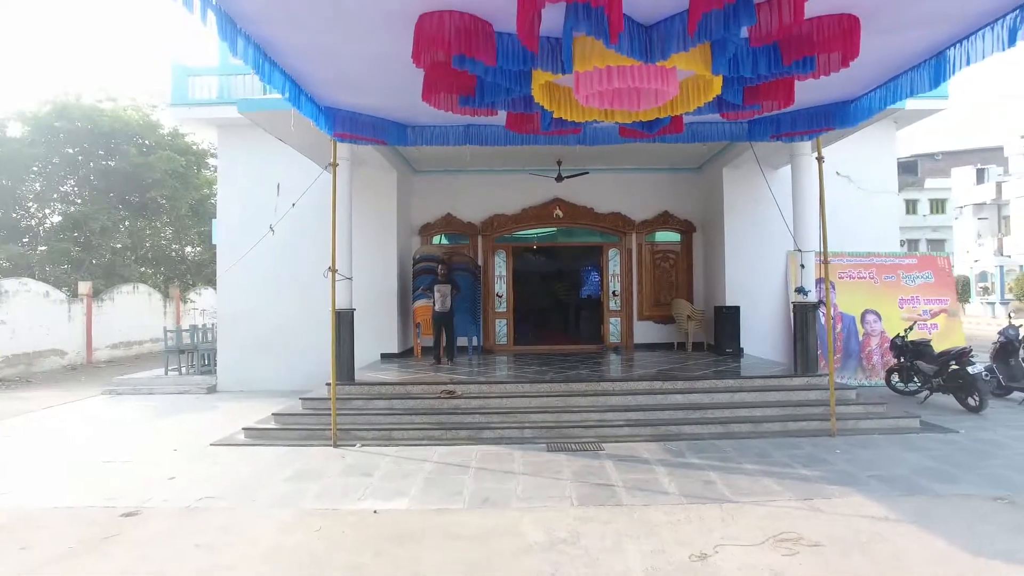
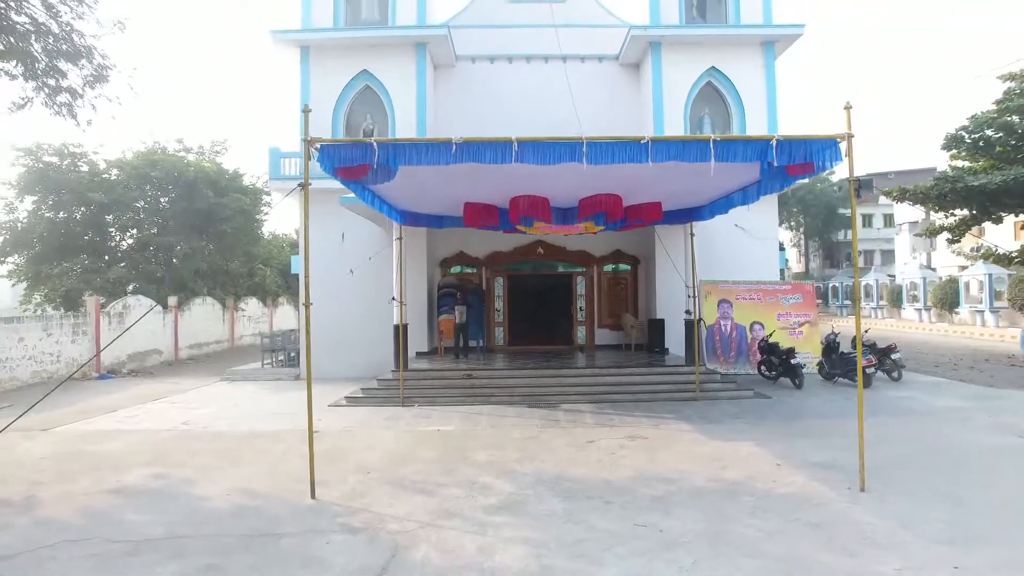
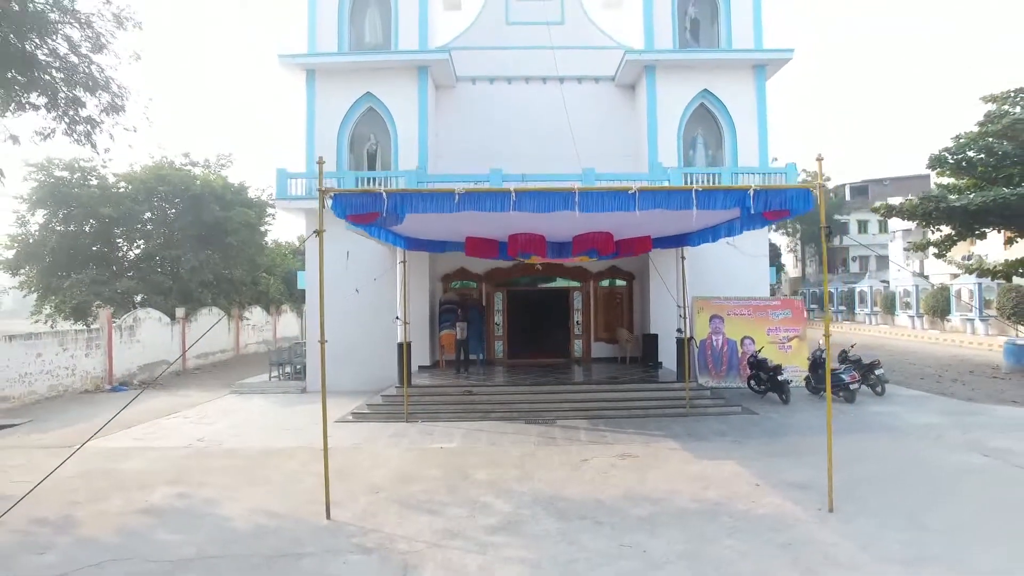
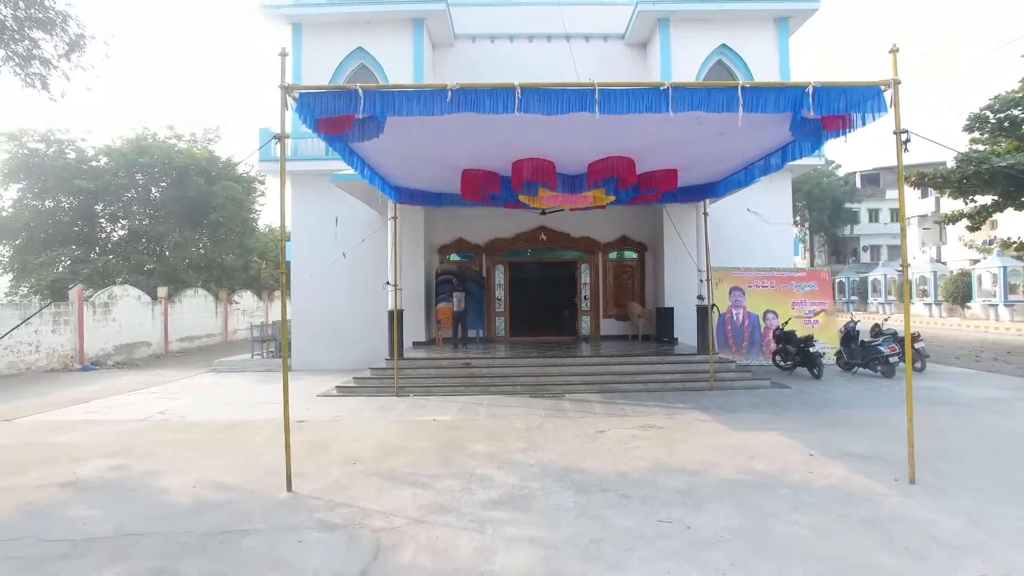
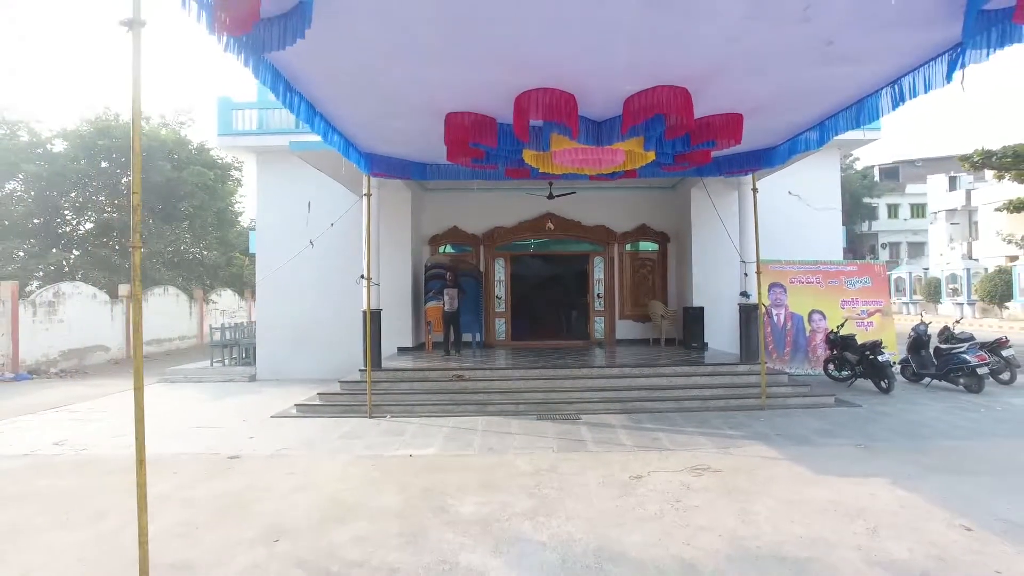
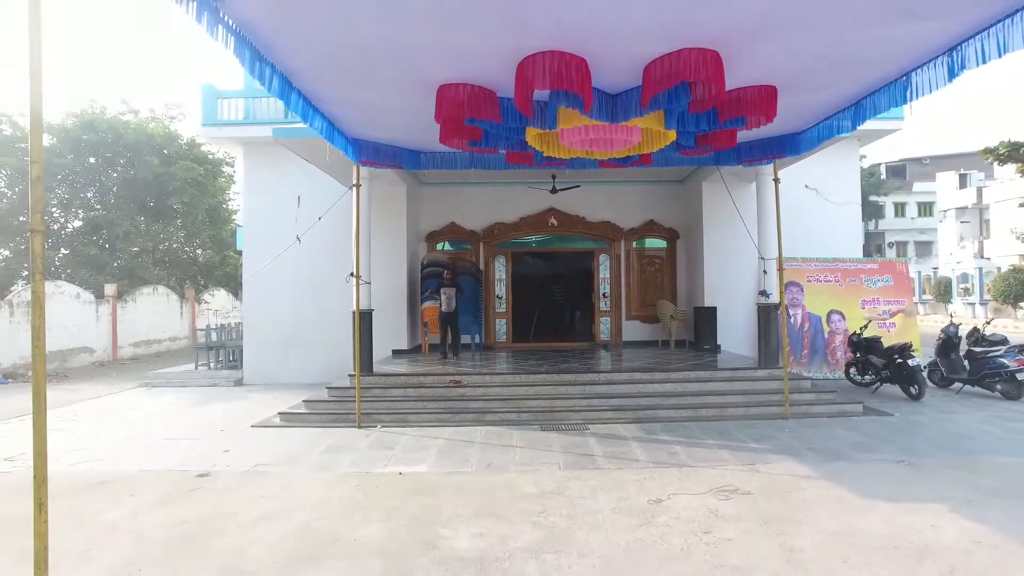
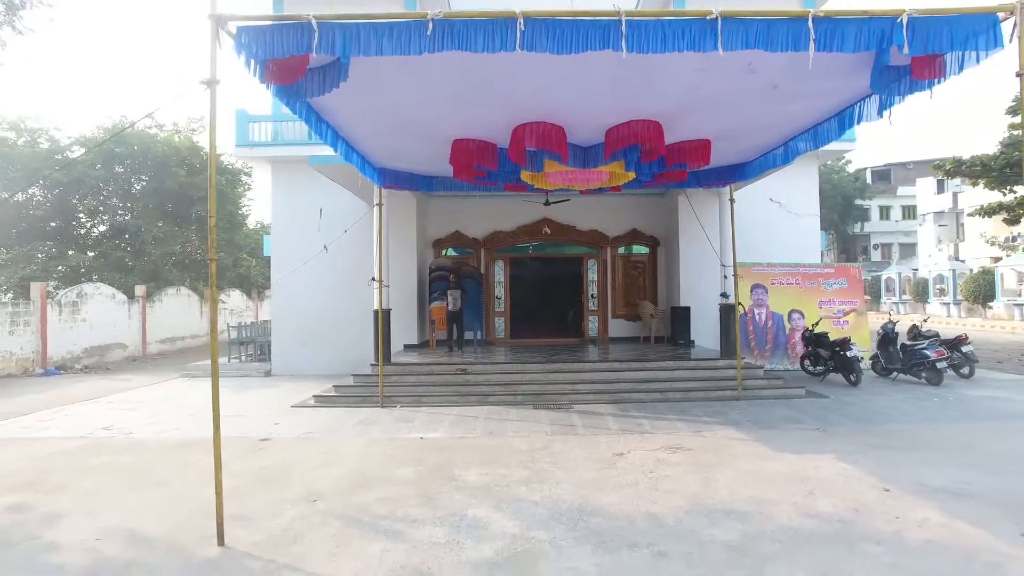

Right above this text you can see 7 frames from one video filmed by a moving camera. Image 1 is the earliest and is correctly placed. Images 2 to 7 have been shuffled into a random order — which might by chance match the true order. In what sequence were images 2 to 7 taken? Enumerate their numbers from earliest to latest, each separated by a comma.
6, 5, 7, 4, 2, 3
